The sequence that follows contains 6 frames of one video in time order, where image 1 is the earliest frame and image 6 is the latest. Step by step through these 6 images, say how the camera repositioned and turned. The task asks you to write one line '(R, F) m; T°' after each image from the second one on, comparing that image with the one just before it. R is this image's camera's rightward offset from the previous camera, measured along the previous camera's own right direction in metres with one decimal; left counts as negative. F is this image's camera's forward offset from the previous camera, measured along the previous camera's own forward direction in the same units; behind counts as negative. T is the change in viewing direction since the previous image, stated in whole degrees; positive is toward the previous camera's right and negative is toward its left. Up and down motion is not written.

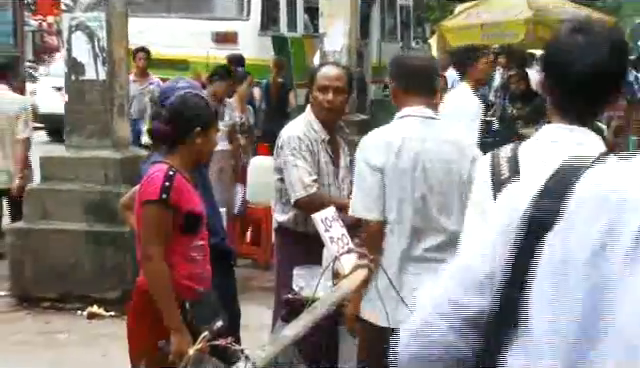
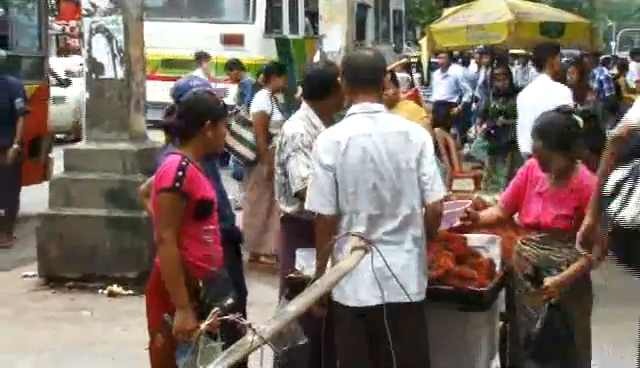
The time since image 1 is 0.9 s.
(0.0, -0.4) m; 0°
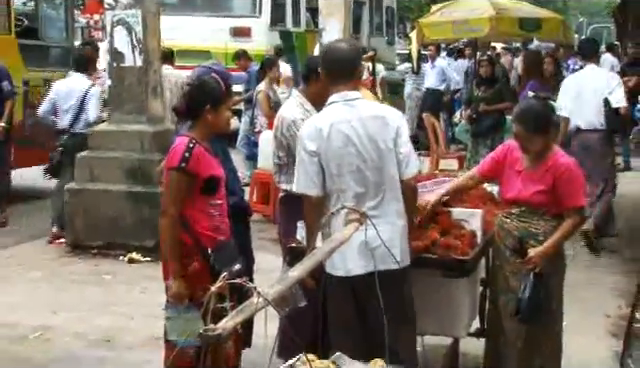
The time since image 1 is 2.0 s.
(0.0, -0.5) m; 0°
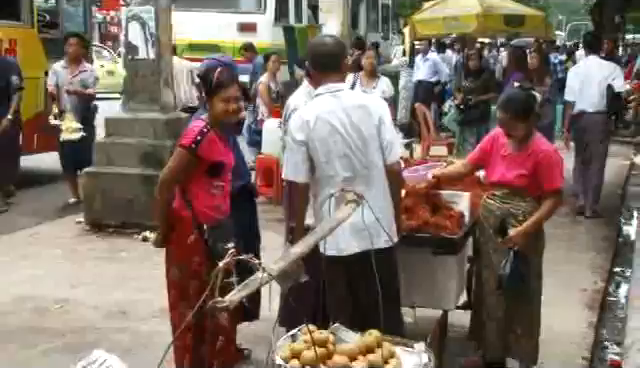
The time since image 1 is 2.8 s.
(-0.1, -0.4) m; +1°
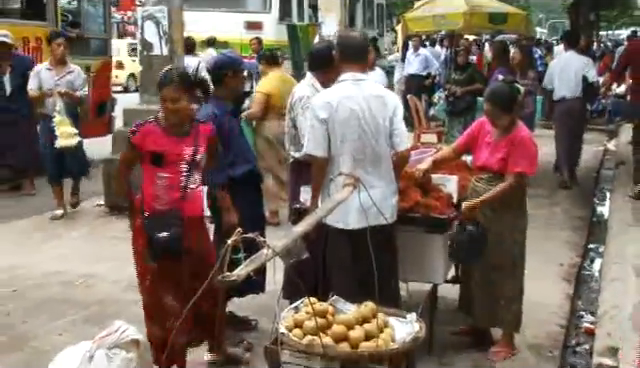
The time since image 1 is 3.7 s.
(0.0, -0.5) m; 0°
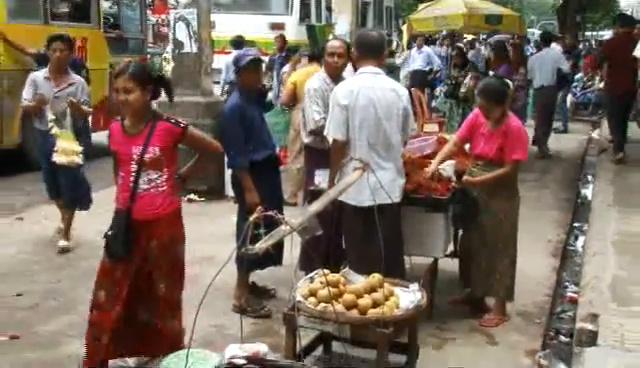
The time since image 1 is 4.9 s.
(0.0, -0.7) m; -1°
